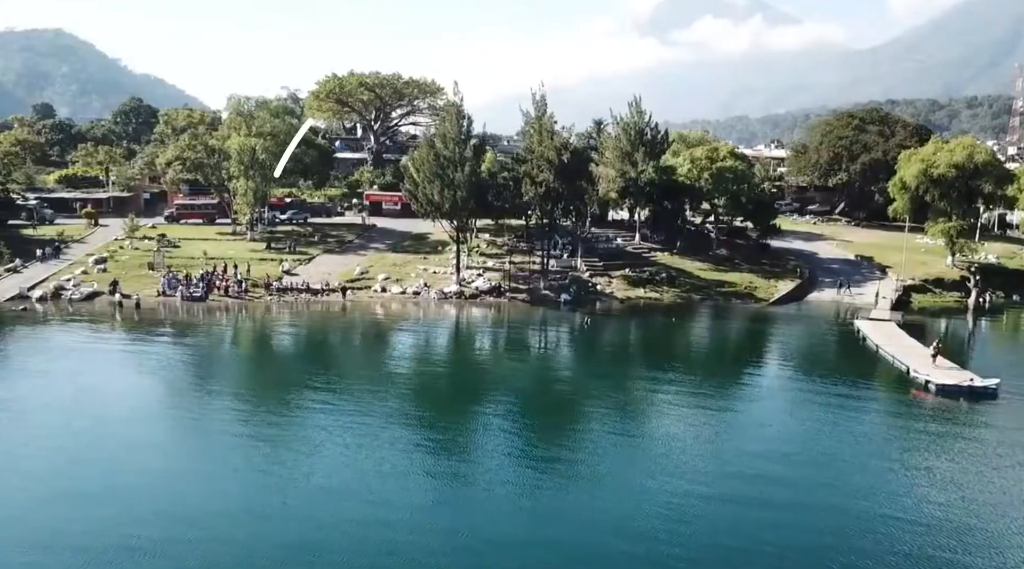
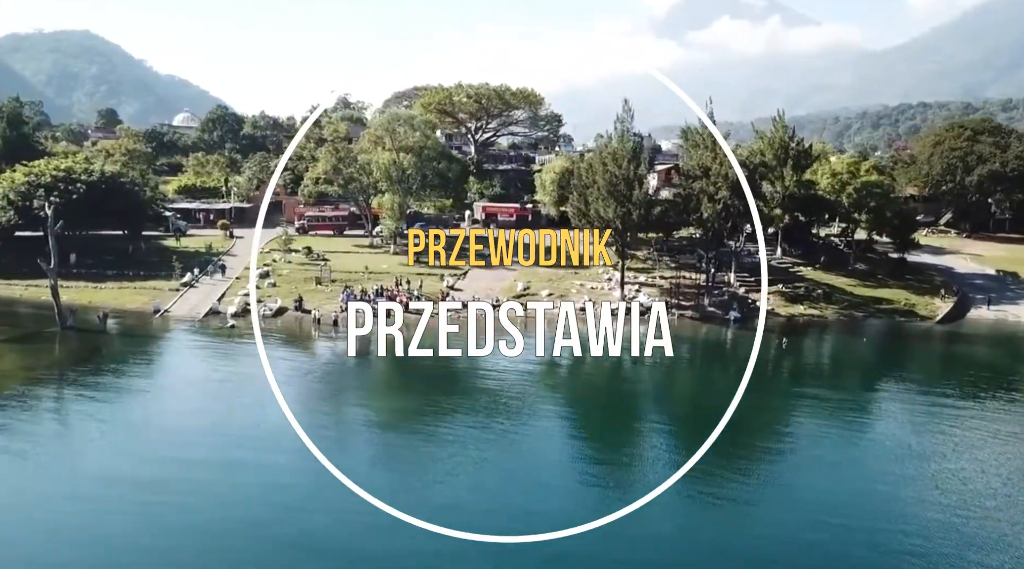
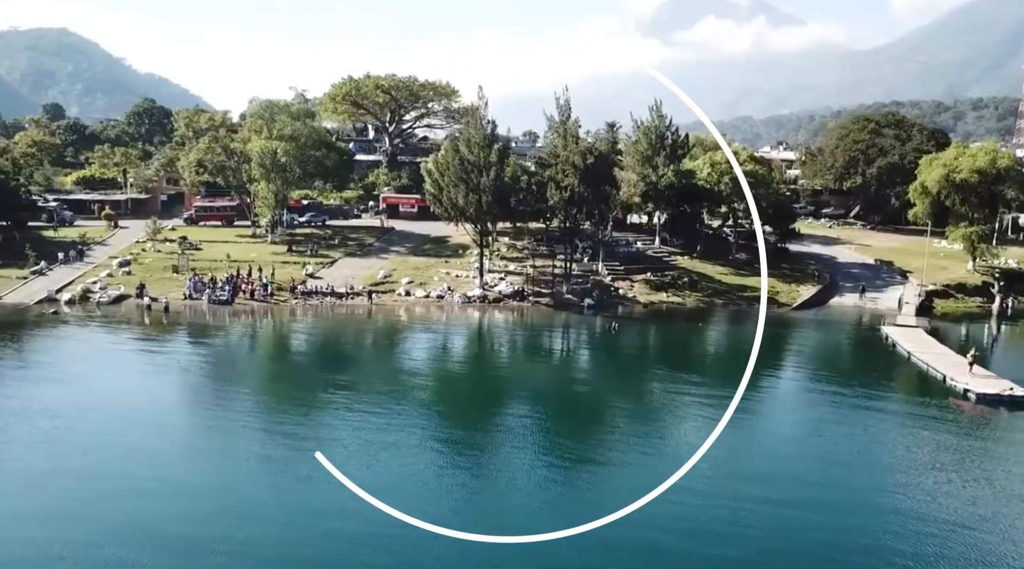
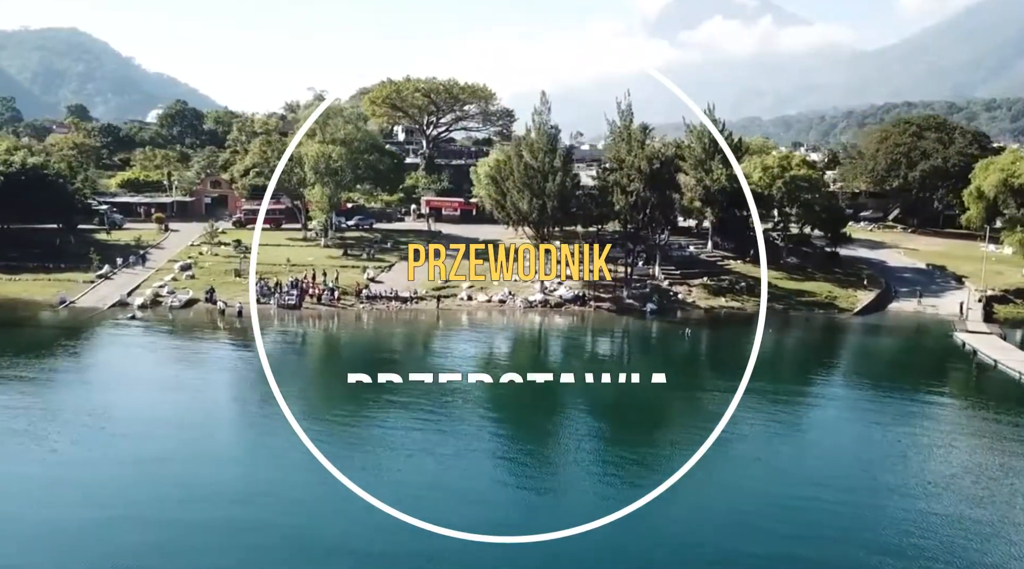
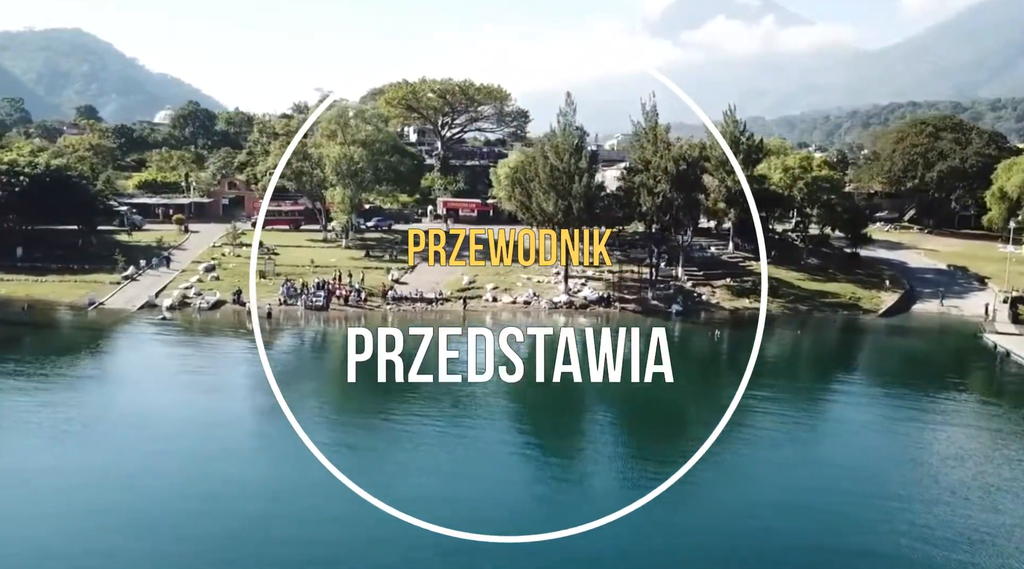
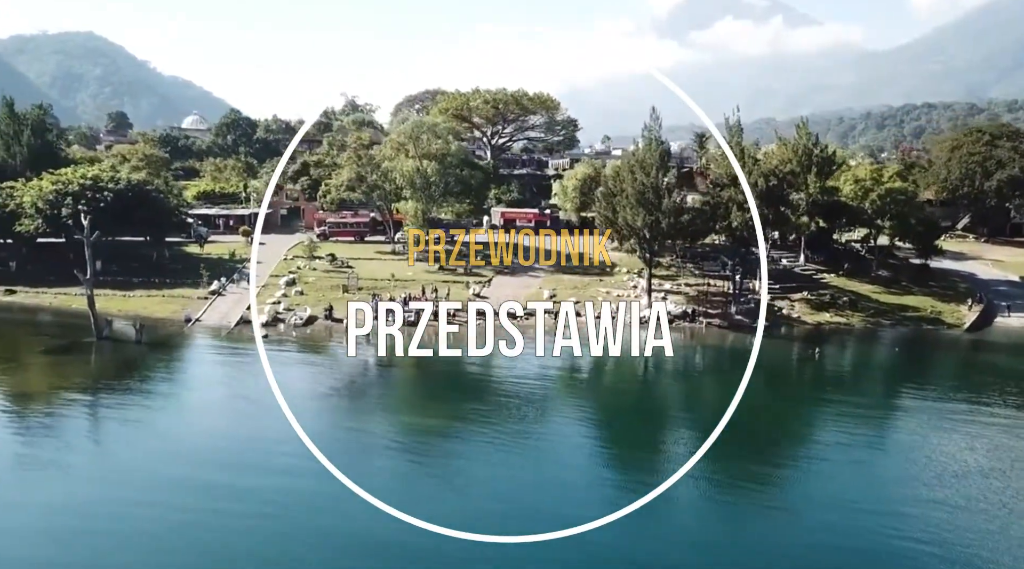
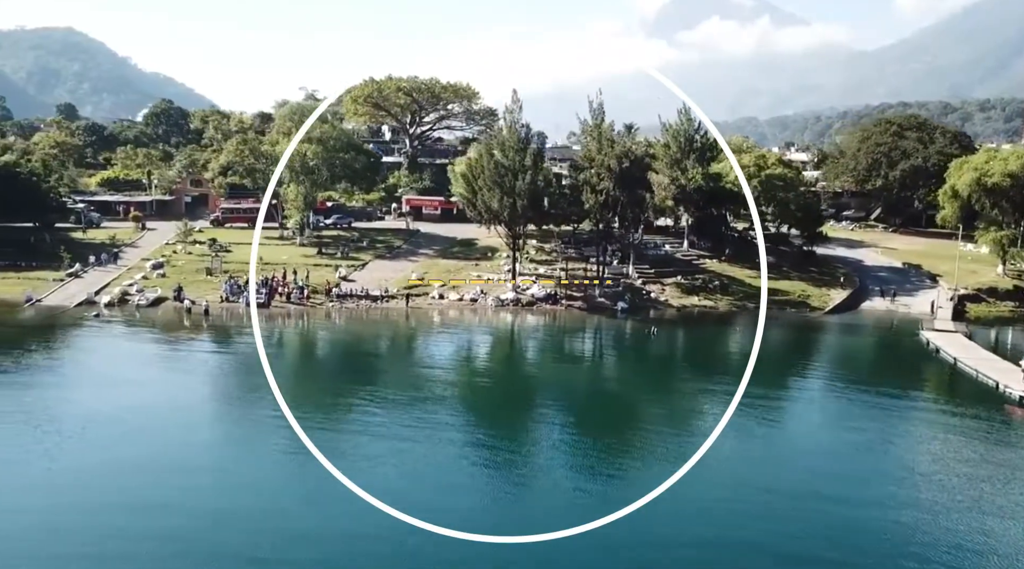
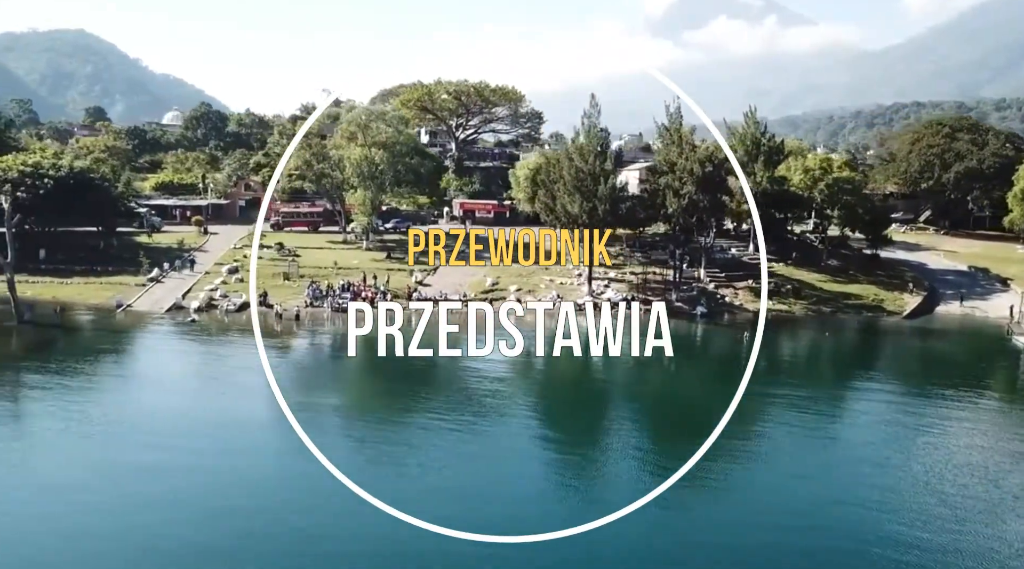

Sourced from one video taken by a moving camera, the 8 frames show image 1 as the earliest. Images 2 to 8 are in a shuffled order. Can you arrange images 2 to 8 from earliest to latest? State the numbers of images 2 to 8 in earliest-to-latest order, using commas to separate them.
3, 7, 4, 5, 8, 2, 6
